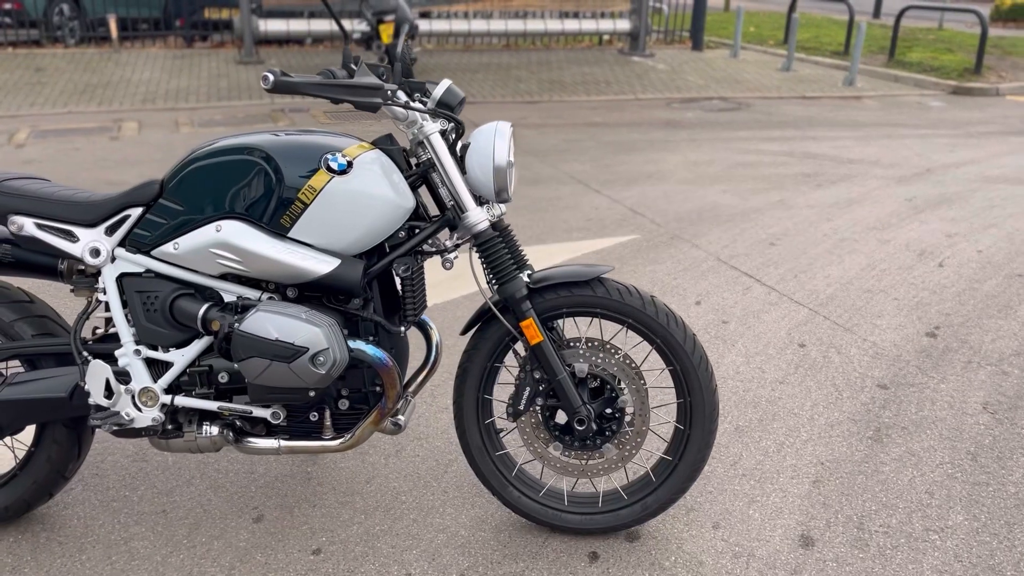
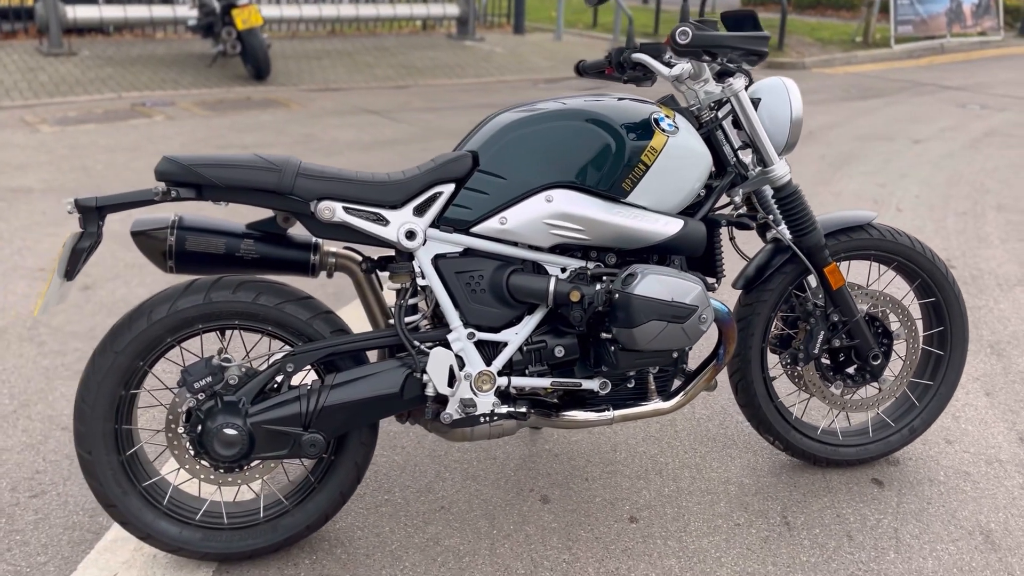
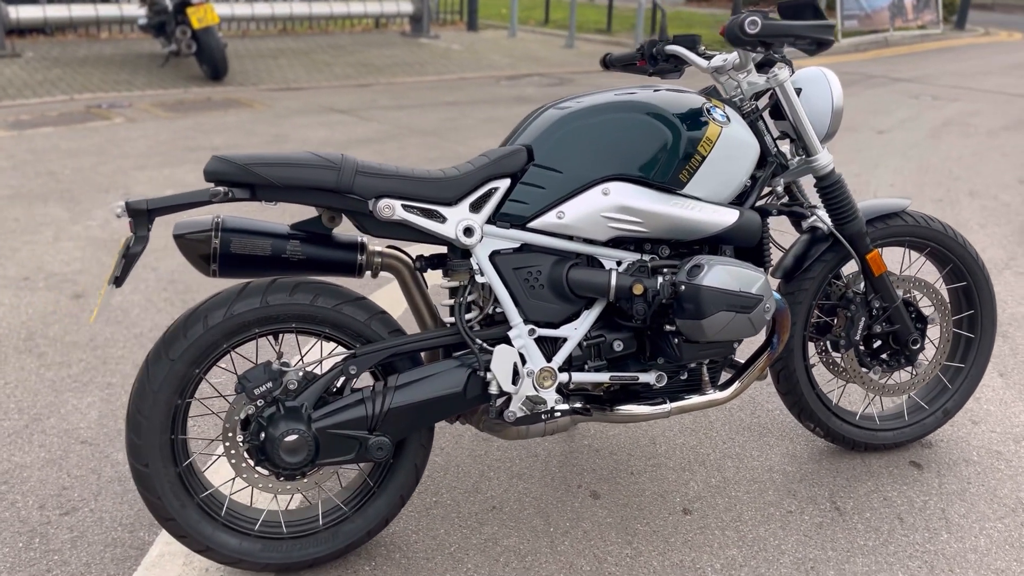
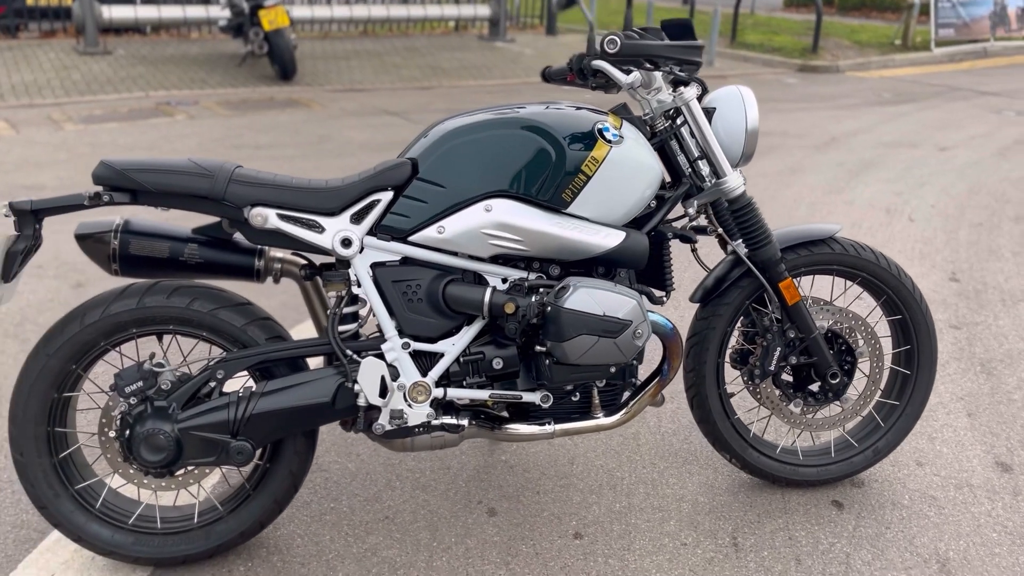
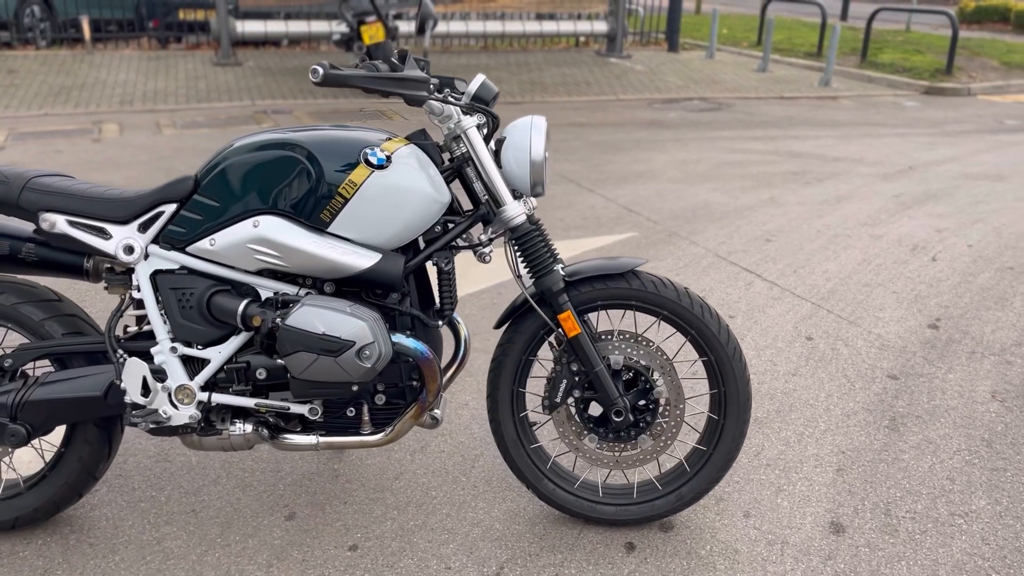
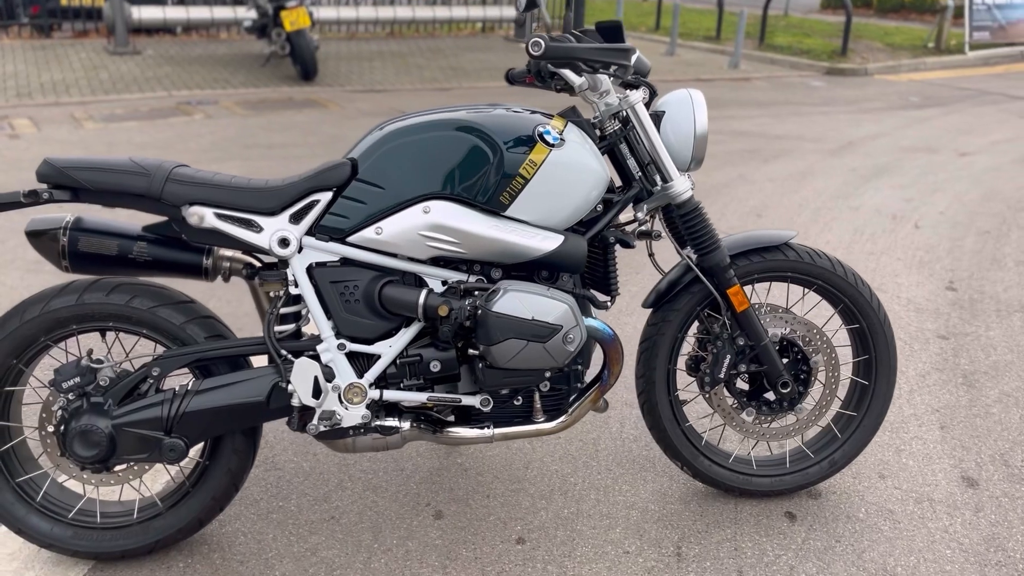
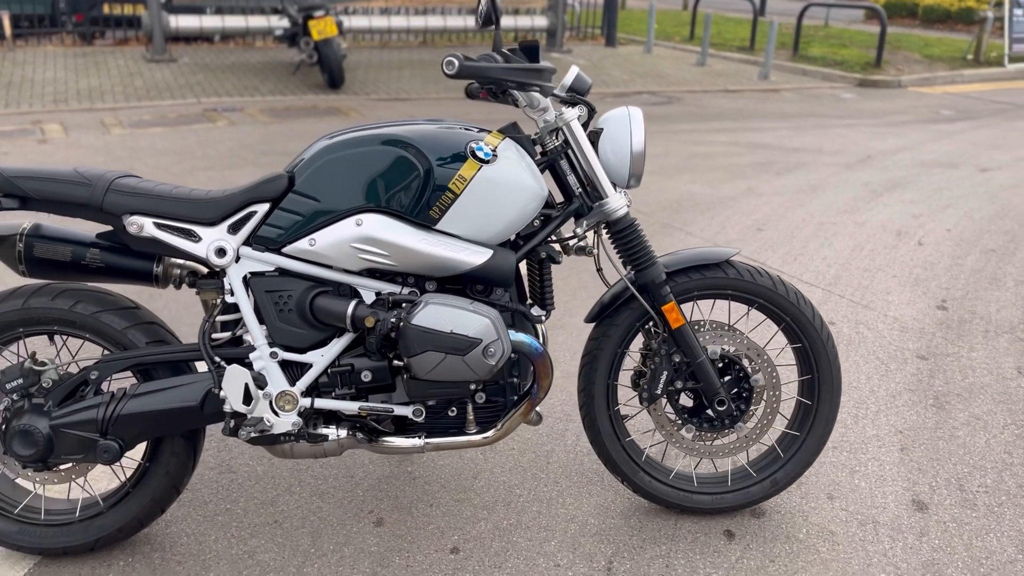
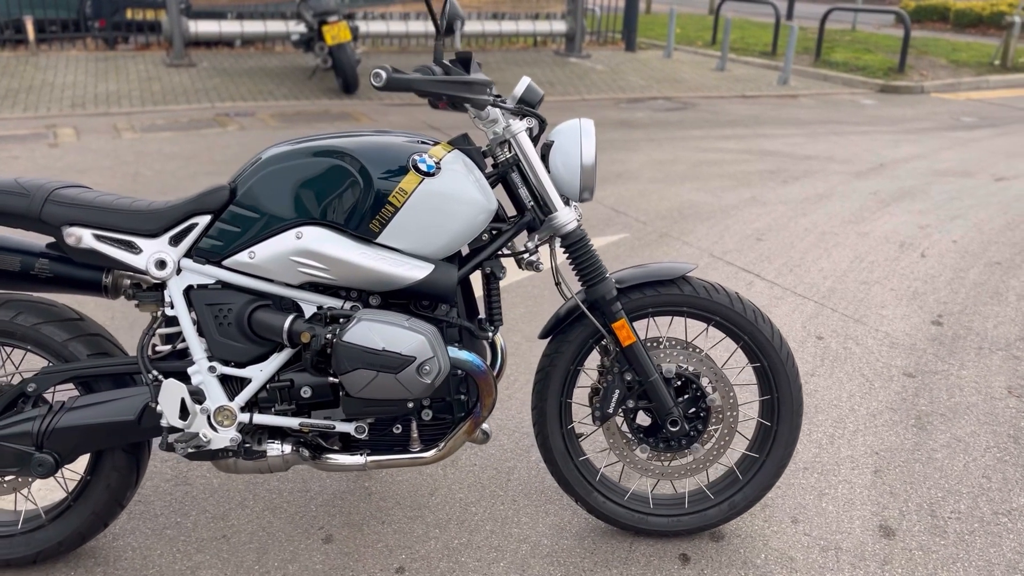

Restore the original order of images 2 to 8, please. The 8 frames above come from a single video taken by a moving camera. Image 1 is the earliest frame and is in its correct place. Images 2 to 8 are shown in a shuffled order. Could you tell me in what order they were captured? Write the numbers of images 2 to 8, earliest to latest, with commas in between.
5, 8, 7, 6, 4, 2, 3
